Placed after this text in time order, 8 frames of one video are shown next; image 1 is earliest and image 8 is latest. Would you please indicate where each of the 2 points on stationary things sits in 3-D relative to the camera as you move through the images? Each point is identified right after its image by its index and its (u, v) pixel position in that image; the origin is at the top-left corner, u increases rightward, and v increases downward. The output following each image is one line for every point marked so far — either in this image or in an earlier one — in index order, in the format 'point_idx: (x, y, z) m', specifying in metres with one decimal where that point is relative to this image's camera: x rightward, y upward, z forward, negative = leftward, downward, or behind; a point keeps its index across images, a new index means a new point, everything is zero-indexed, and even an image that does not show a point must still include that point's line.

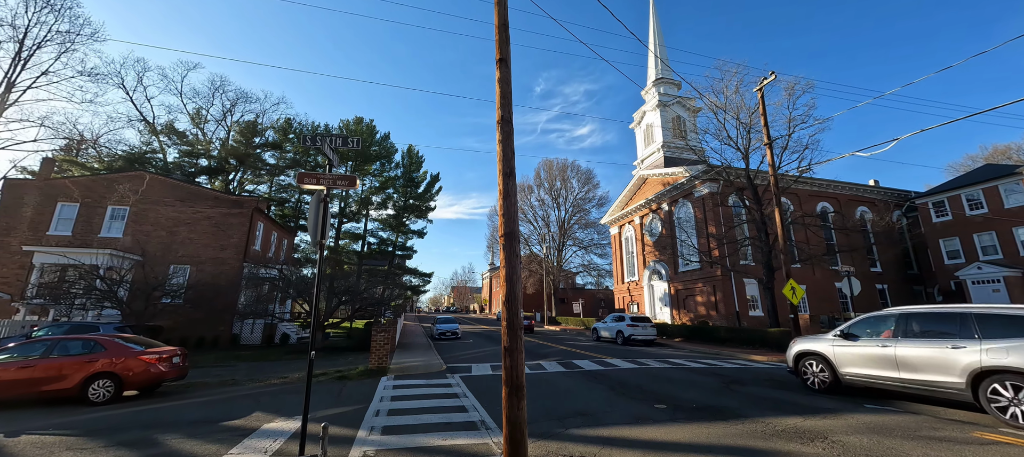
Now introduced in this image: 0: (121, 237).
0: (-19.2, -0.4, +19.4) m
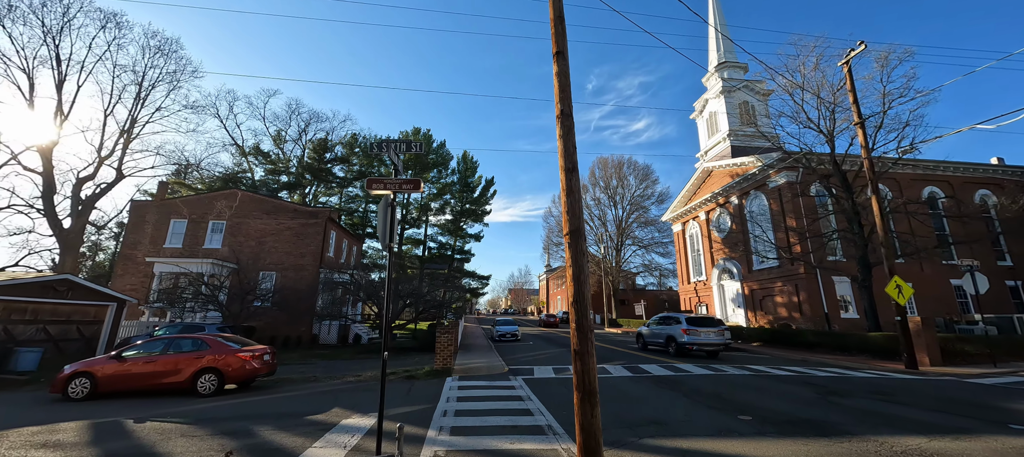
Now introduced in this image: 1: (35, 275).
0: (-16.1, -1.0, +21.9) m
1: (-15.4, -1.5, +12.8) m
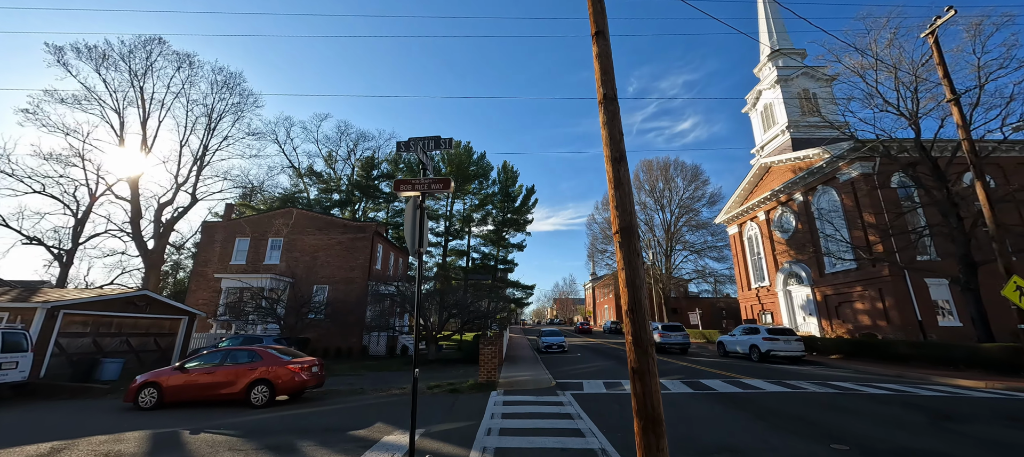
0: (-13.6, -2.0, +23.1) m
1: (-13.9, -2.2, +14.0) m
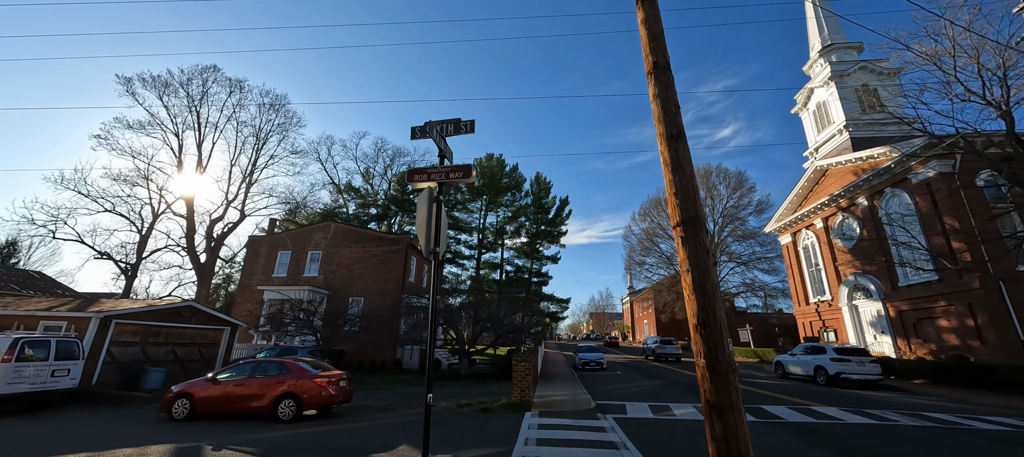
0: (-11.6, -2.8, +23.5) m
1: (-12.7, -2.7, +14.5) m
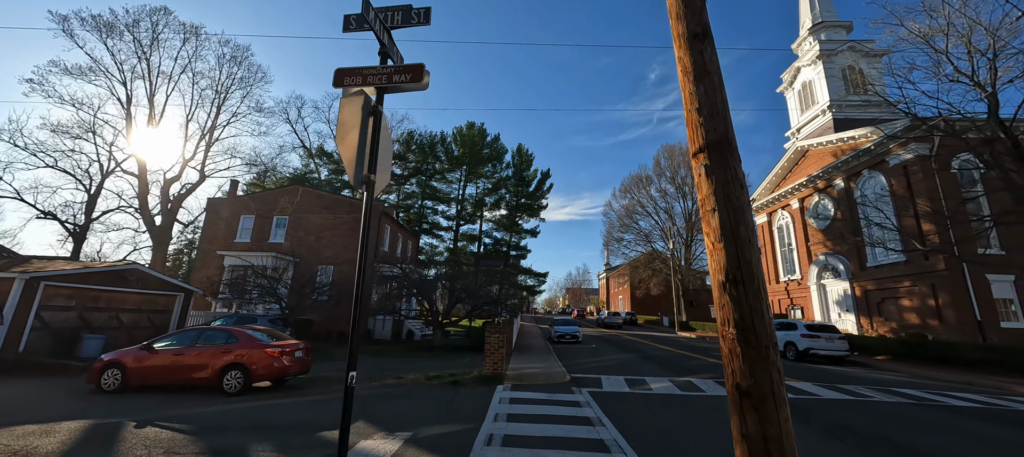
0: (-12.9, -0.7, +22.3) m
1: (-13.5, -1.2, +13.2) m
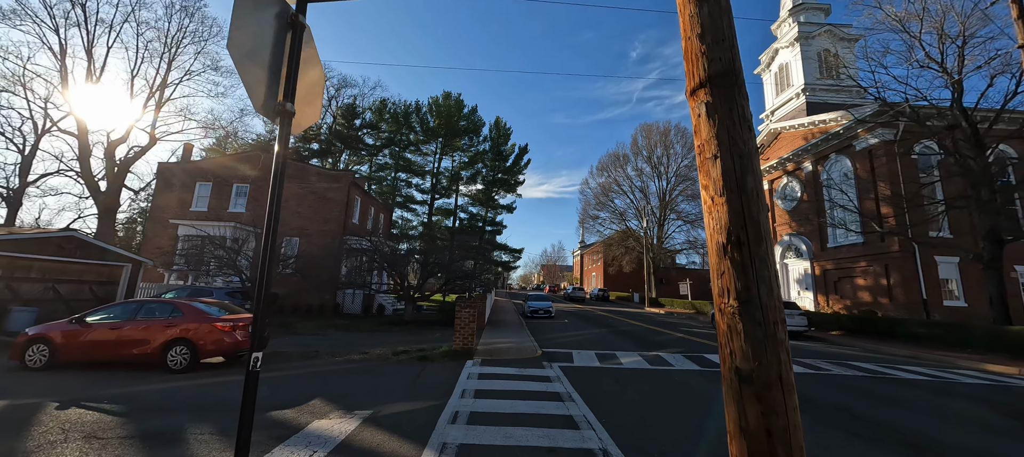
0: (-14.3, +0.9, +21.0) m
1: (-14.3, -0.1, +12.0) m
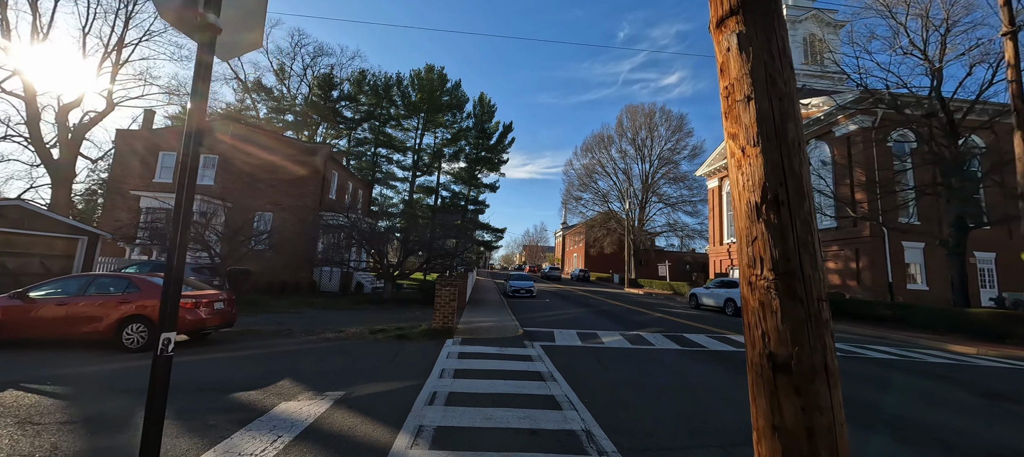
0: (-15.2, +2.3, +20.0) m
1: (-14.8, +0.8, +11.1) m
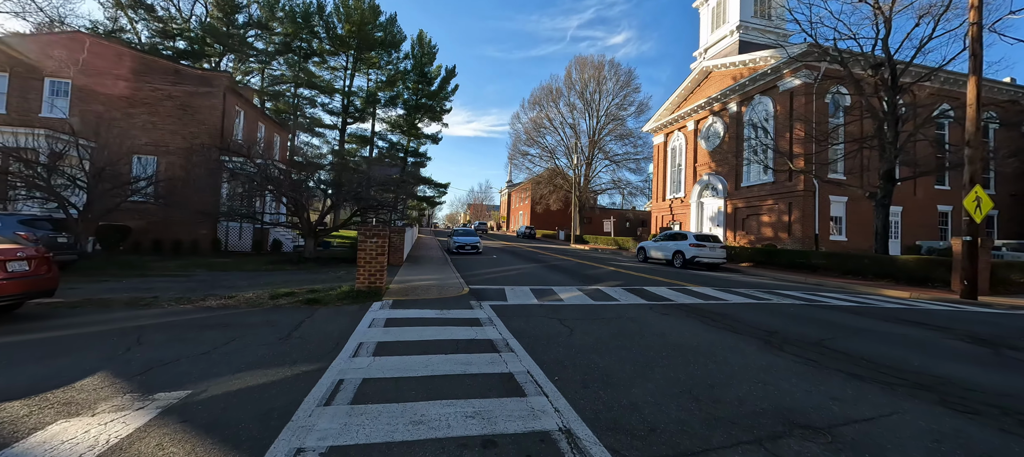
0: (-17.6, +4.4, +15.8) m
1: (-16.0, +2.1, +7.1) m
